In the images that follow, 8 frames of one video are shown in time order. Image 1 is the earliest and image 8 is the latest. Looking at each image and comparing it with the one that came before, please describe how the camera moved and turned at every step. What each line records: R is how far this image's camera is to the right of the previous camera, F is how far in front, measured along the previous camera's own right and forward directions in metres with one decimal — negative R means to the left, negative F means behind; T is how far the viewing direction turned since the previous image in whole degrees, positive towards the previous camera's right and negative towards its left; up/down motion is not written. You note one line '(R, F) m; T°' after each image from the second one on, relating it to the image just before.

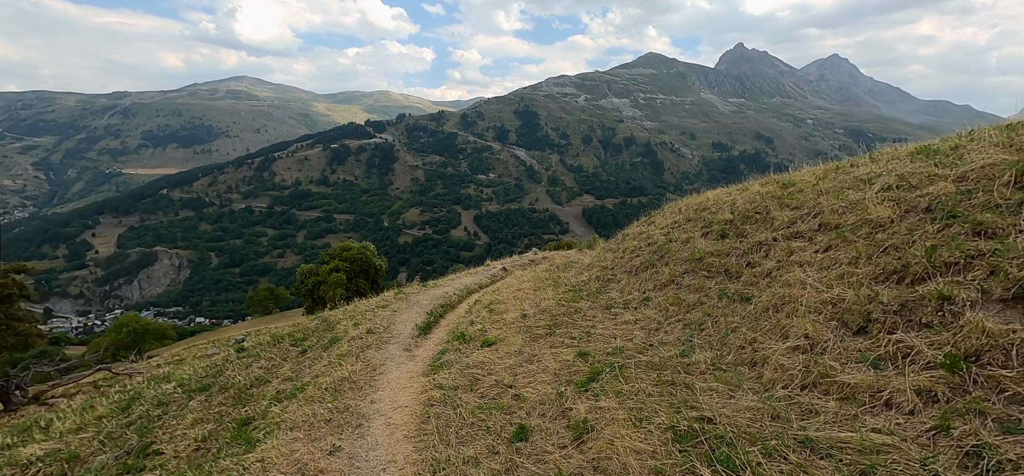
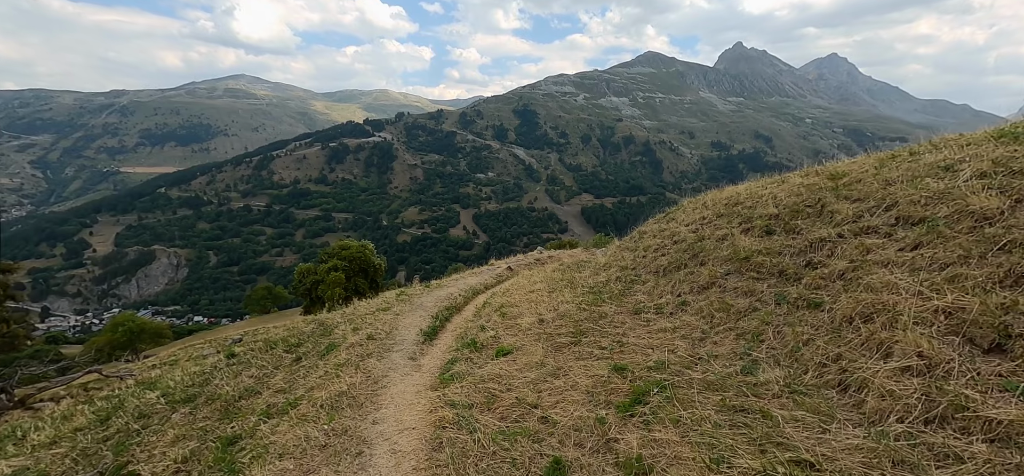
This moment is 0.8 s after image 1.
(0.0, +0.1) m; 0°
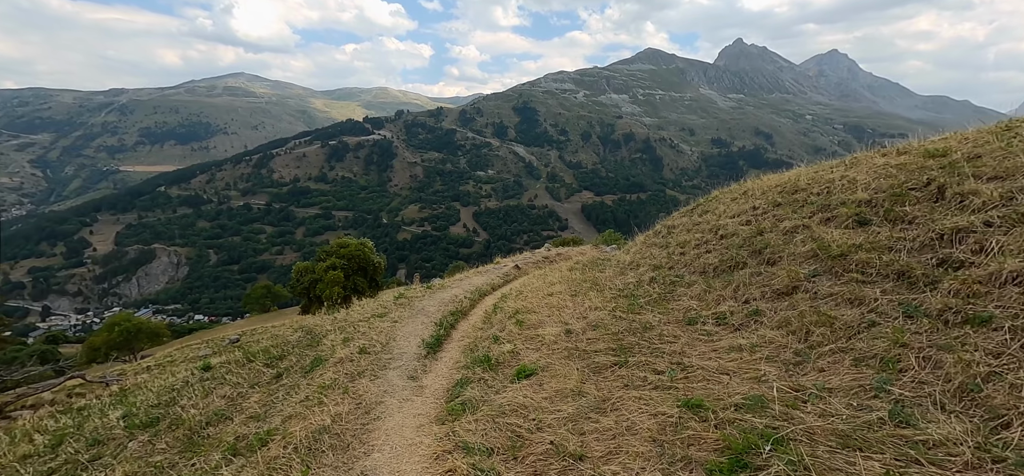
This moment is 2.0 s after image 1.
(0.0, 0.0) m; 0°
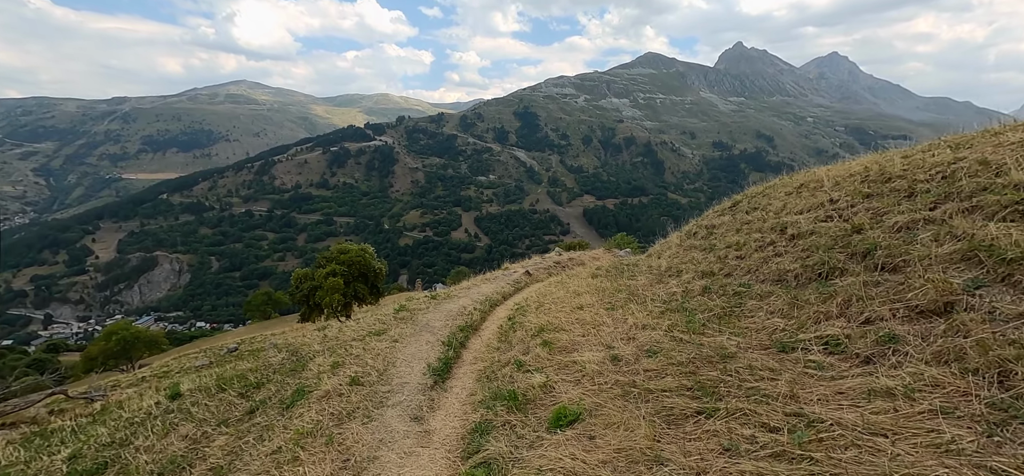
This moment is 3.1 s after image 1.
(+0.2, +0.2) m; 0°
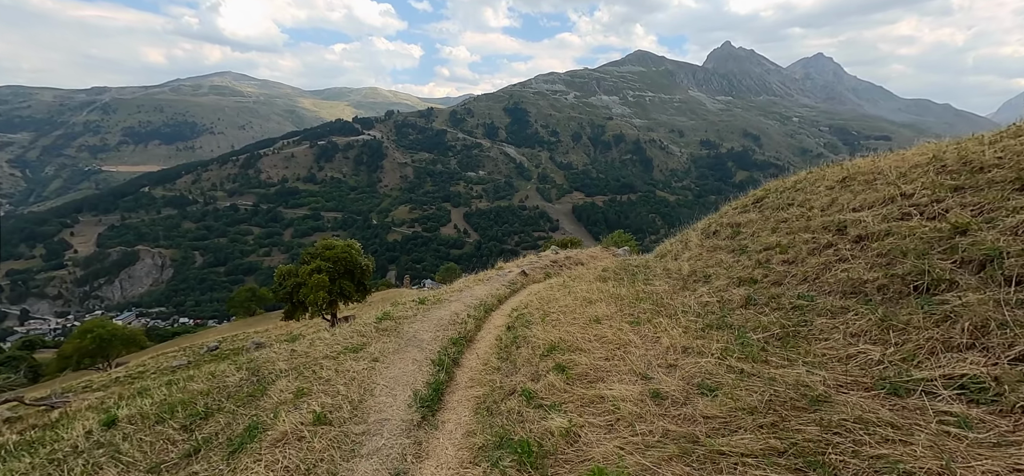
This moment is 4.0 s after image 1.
(-0.1, +1.0) m; +1°
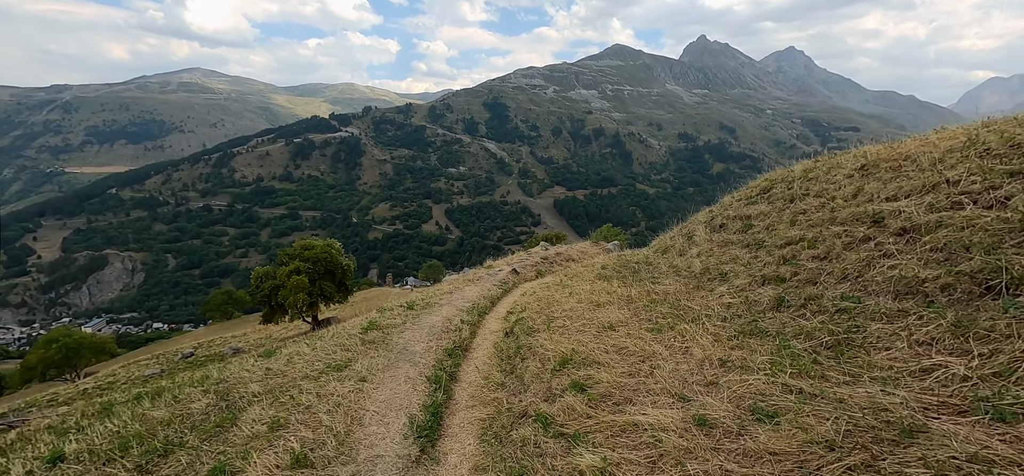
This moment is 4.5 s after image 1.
(-0.4, +1.3) m; +2°
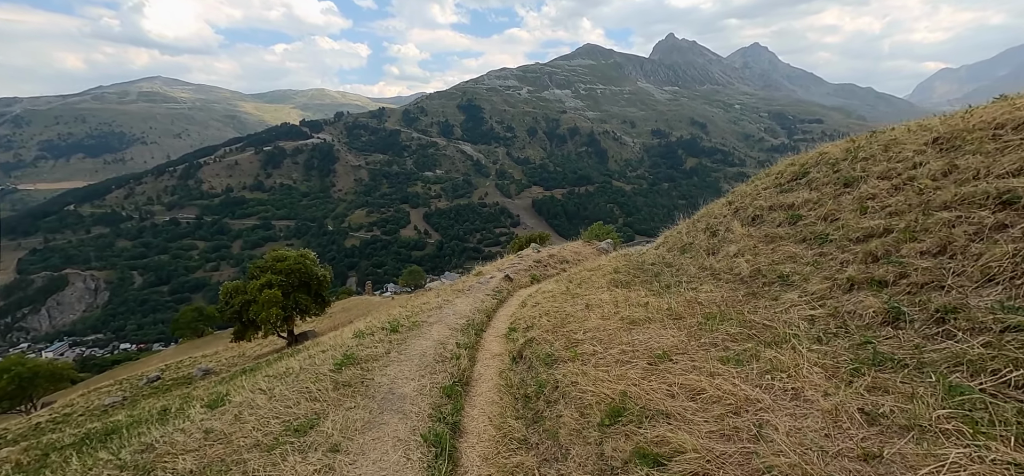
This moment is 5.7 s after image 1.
(-0.6, +2.7) m; +2°
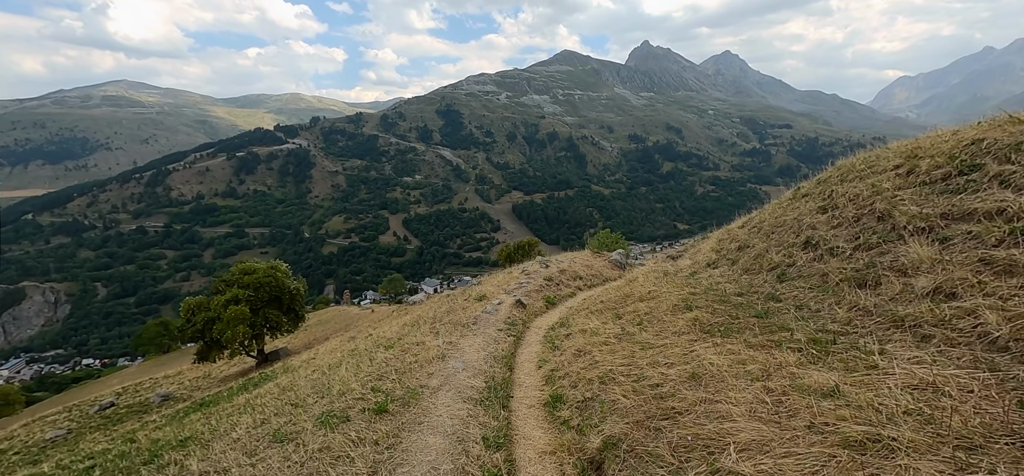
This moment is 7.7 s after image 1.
(-0.5, +2.2) m; +2°
